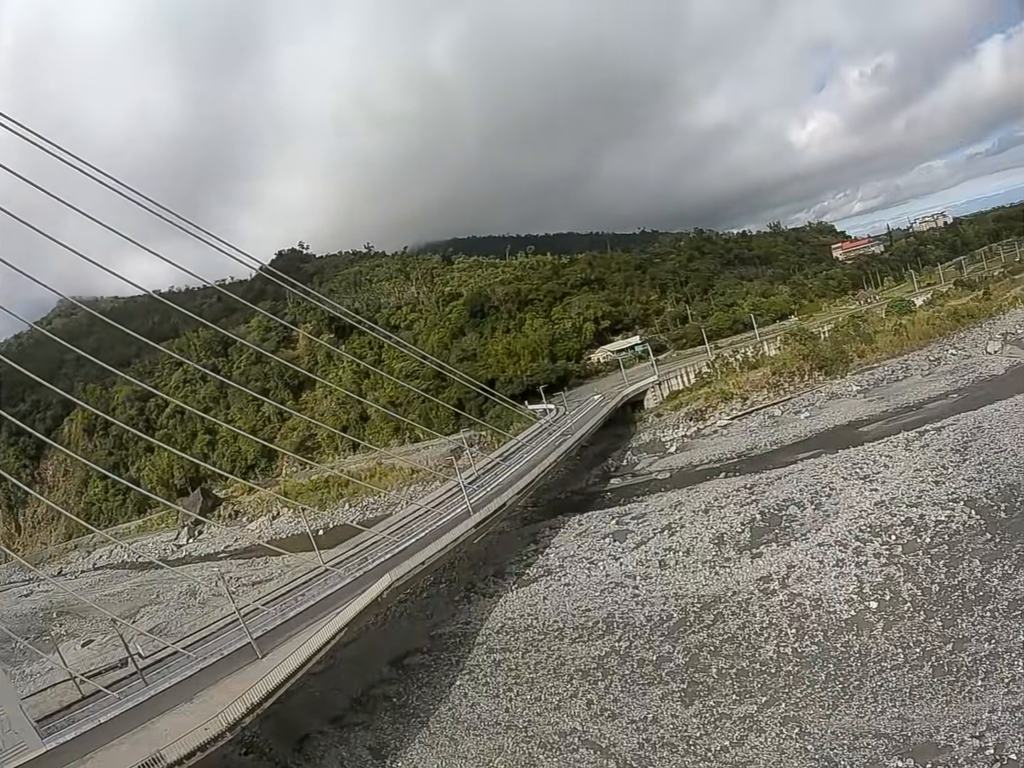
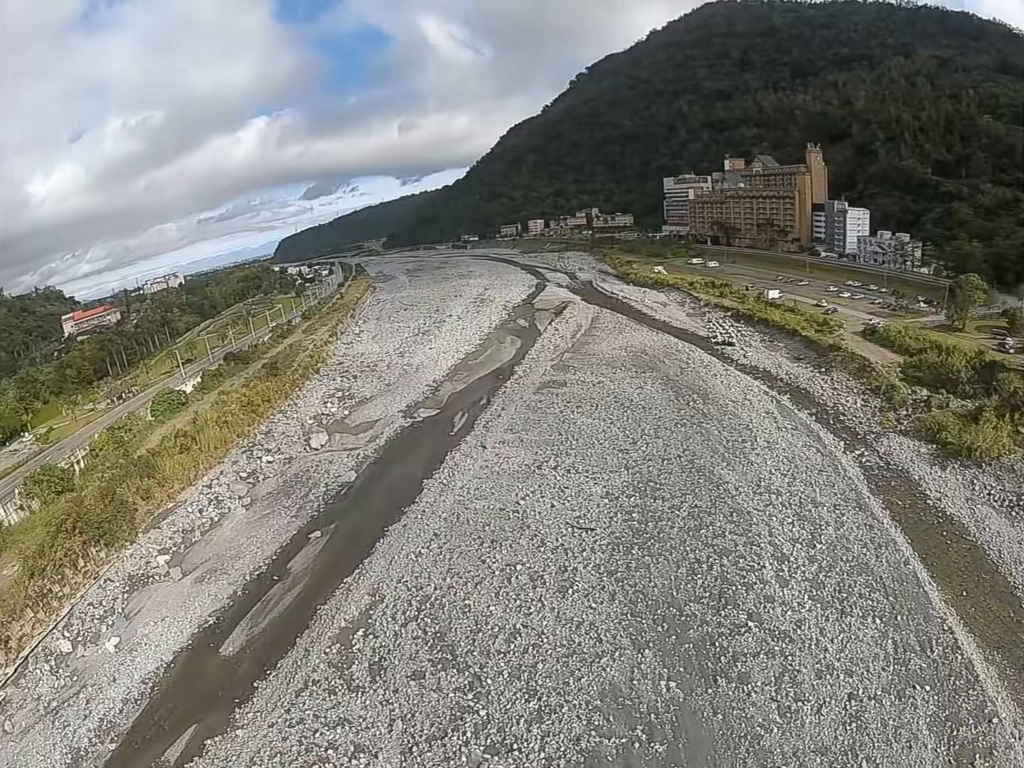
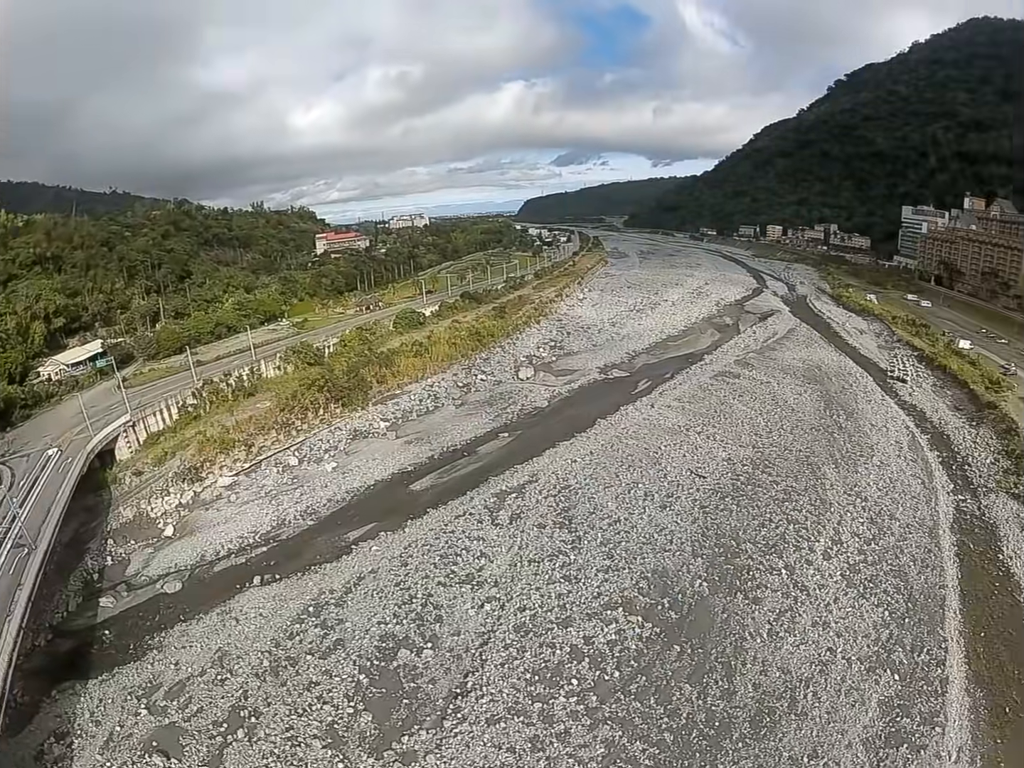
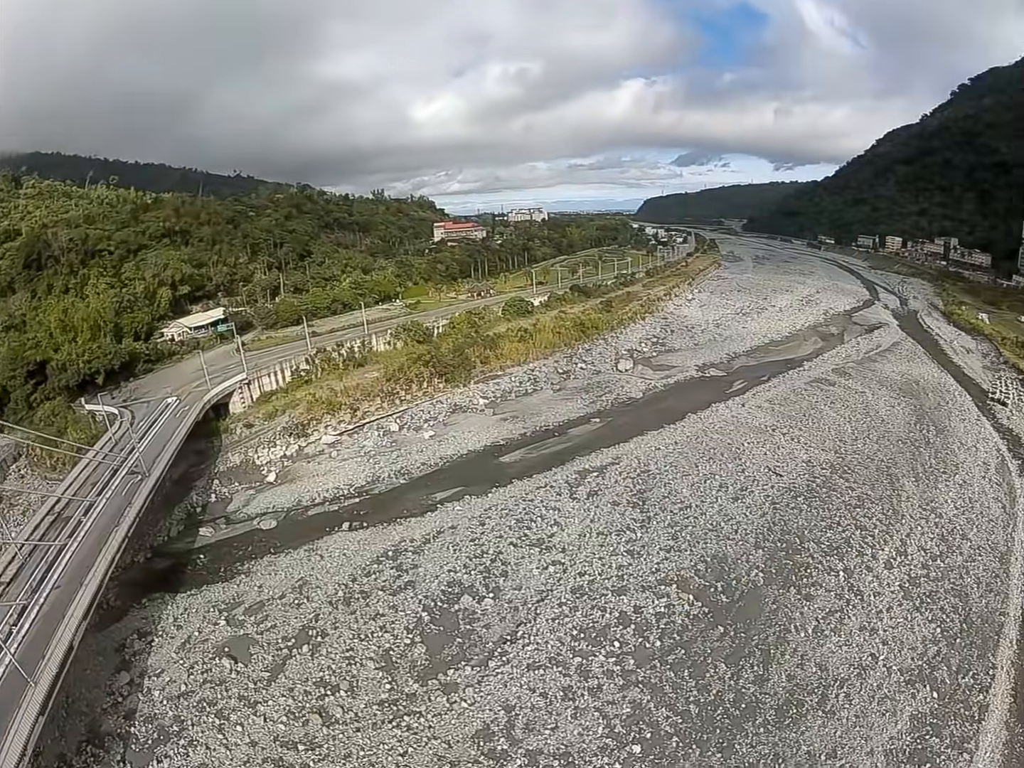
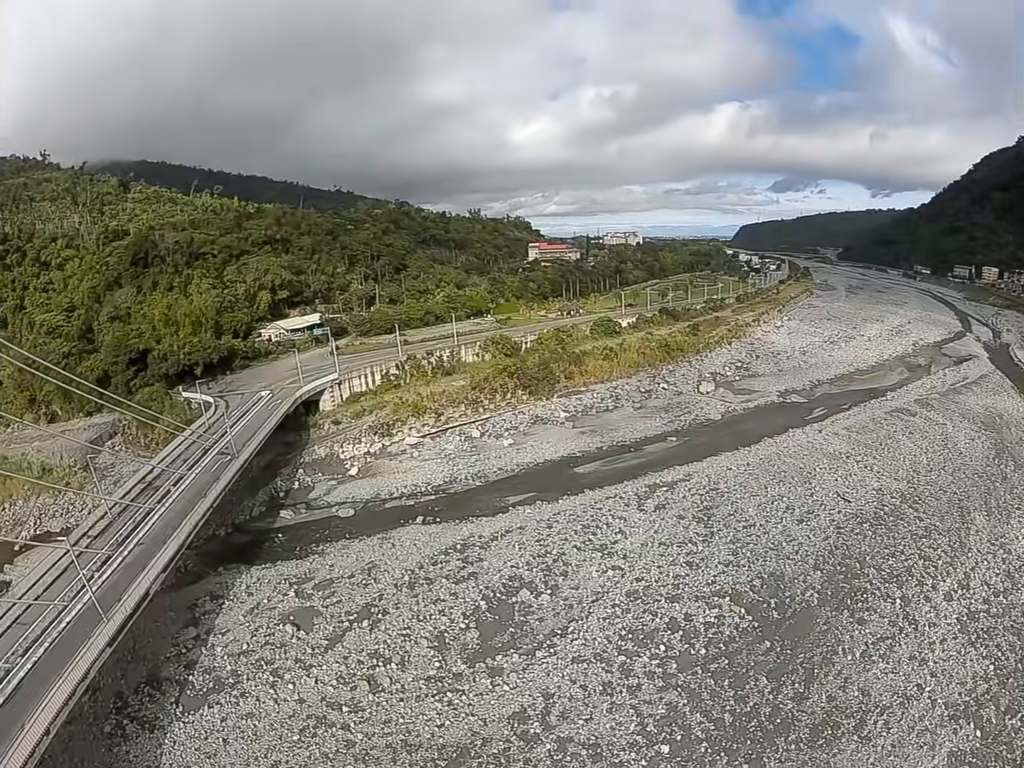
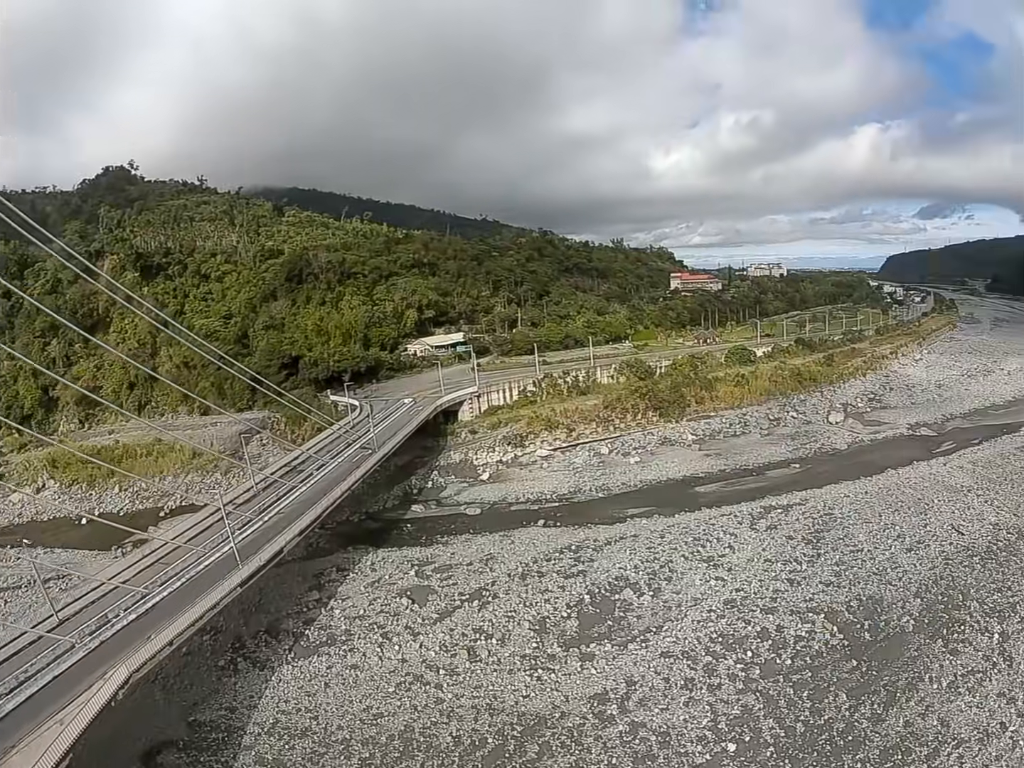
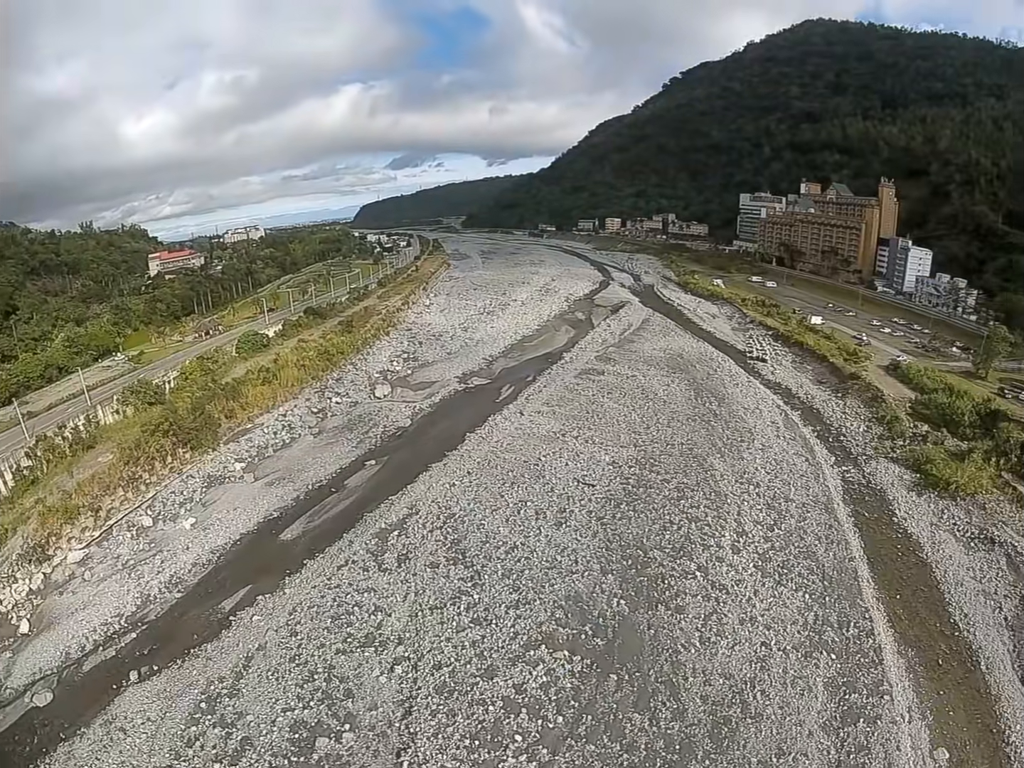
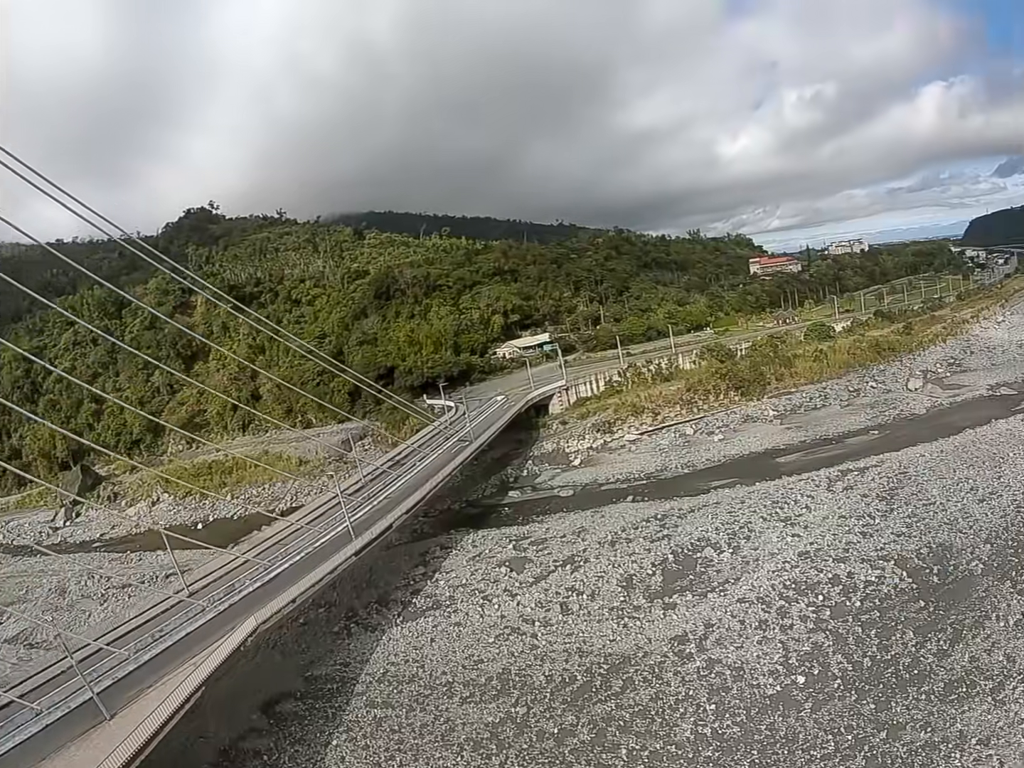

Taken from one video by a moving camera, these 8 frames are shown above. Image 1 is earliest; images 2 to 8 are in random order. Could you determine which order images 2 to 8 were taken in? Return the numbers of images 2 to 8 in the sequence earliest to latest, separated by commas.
8, 6, 5, 4, 3, 7, 2
